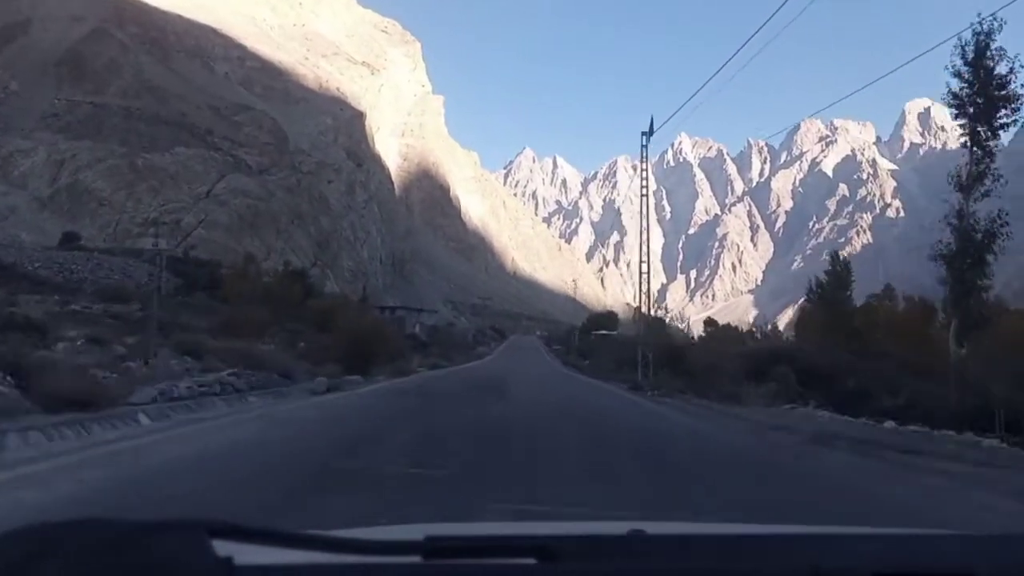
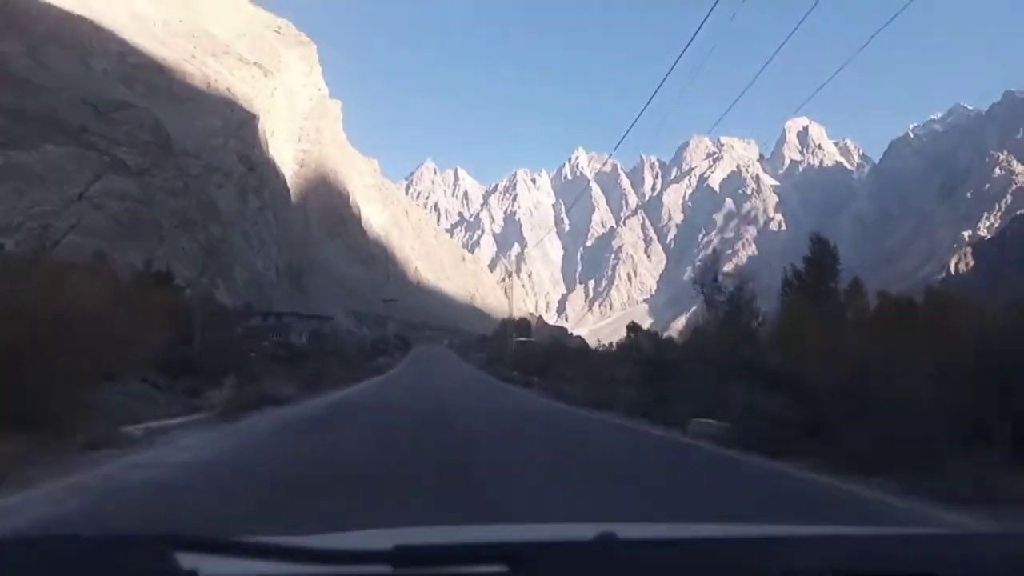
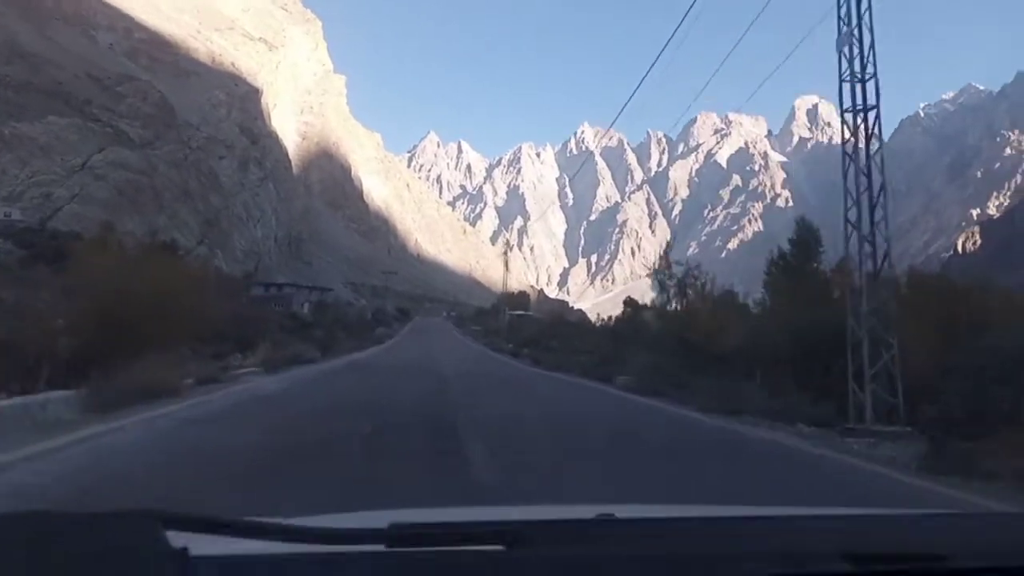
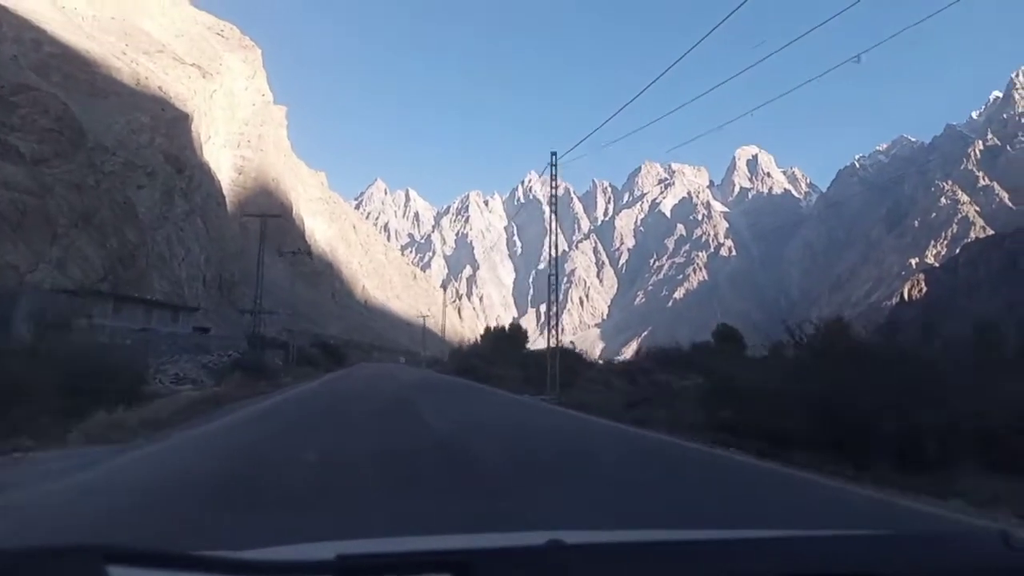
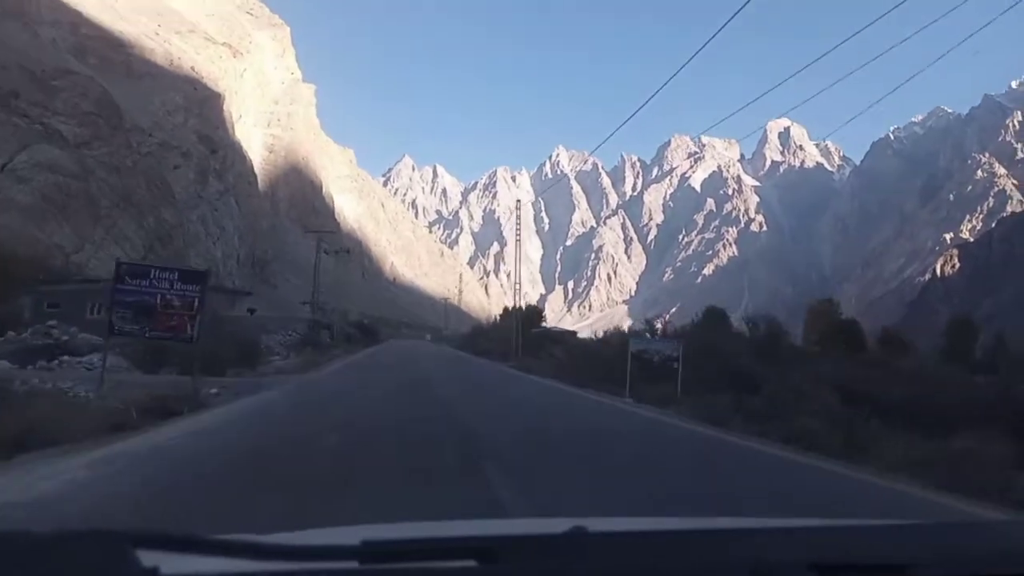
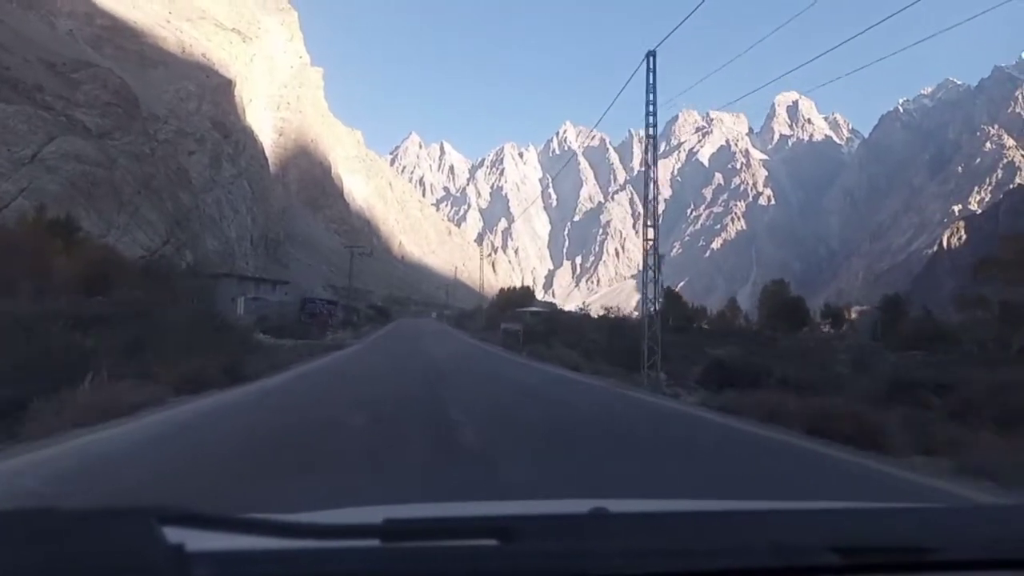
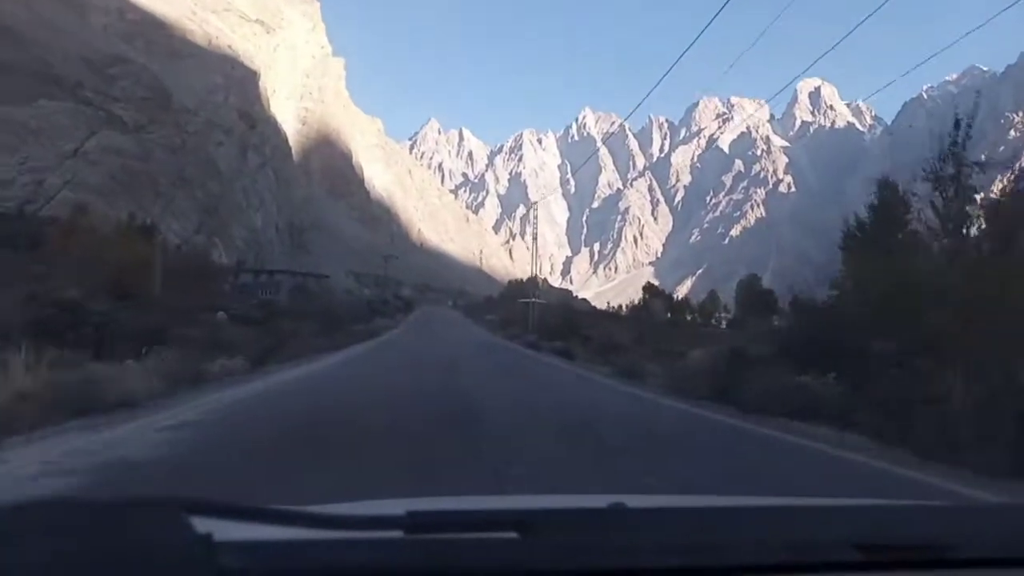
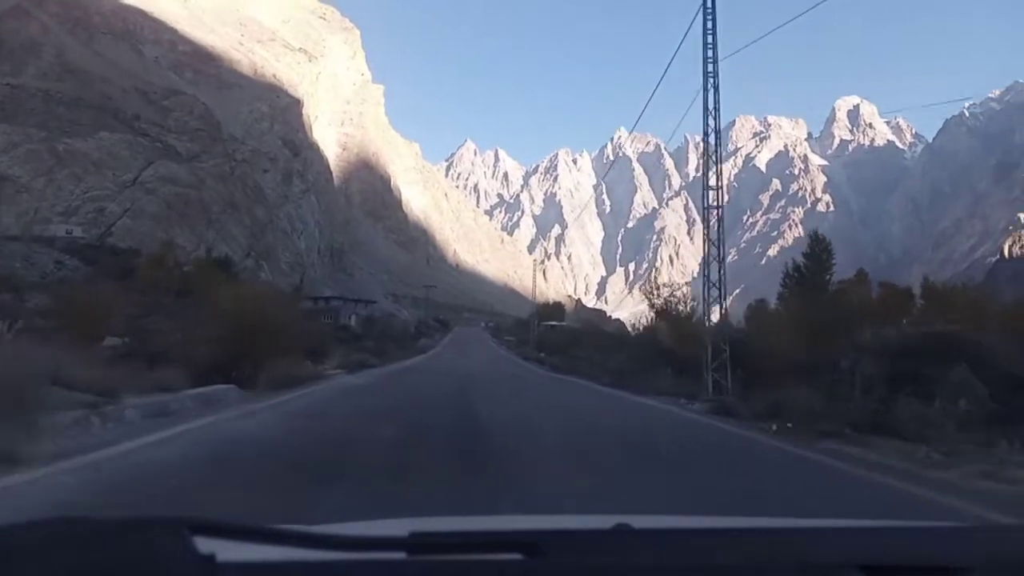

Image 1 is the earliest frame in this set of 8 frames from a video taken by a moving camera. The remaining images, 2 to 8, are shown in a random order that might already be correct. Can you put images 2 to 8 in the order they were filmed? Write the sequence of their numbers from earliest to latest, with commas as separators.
8, 3, 2, 7, 6, 5, 4
